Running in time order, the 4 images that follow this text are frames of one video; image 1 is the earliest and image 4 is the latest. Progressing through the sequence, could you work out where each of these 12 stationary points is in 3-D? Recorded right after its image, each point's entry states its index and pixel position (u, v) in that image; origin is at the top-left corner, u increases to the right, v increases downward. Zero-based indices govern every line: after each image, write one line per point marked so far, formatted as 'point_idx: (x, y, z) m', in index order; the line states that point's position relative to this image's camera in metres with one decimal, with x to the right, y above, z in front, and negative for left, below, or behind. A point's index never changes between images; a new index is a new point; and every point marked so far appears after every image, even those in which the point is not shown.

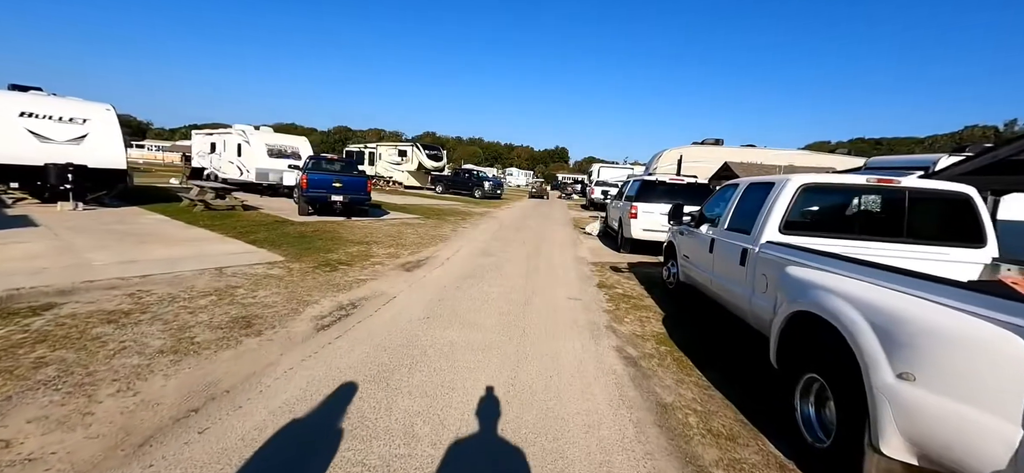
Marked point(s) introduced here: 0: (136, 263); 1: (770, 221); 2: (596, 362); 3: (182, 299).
0: (-13.1, -1.0, +14.9) m
1: (+5.8, +0.4, +9.6) m
2: (+1.9, -2.9, +9.9) m
3: (-9.1, -1.7, +11.8) m
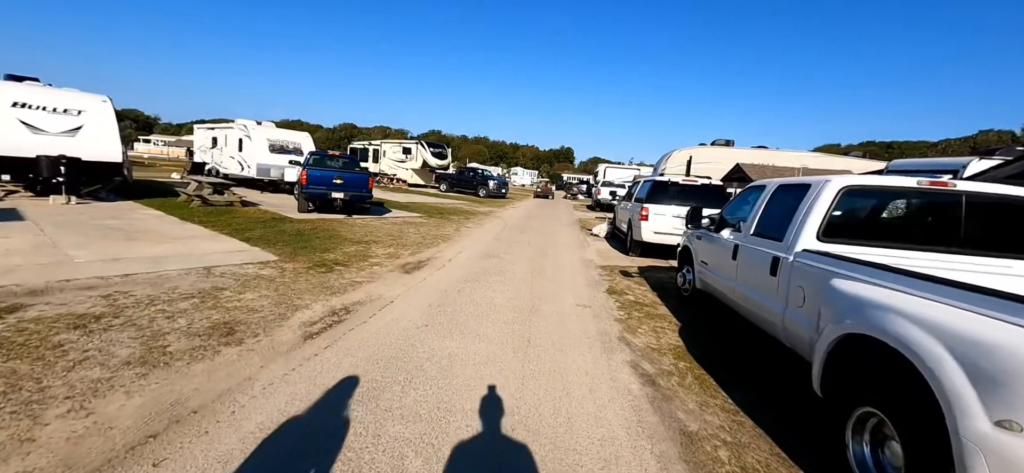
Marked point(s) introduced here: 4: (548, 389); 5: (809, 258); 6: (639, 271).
0: (-12.9, -0.8, +14.1) m
1: (+6.0, +0.2, +8.6) m
2: (+2.0, -3.0, +8.9) m
3: (-9.0, -1.7, +10.9) m
4: (+0.7, -3.0, +8.5) m
5: (+5.6, -0.4, +8.1) m
6: (+5.9, -1.6, +19.7) m
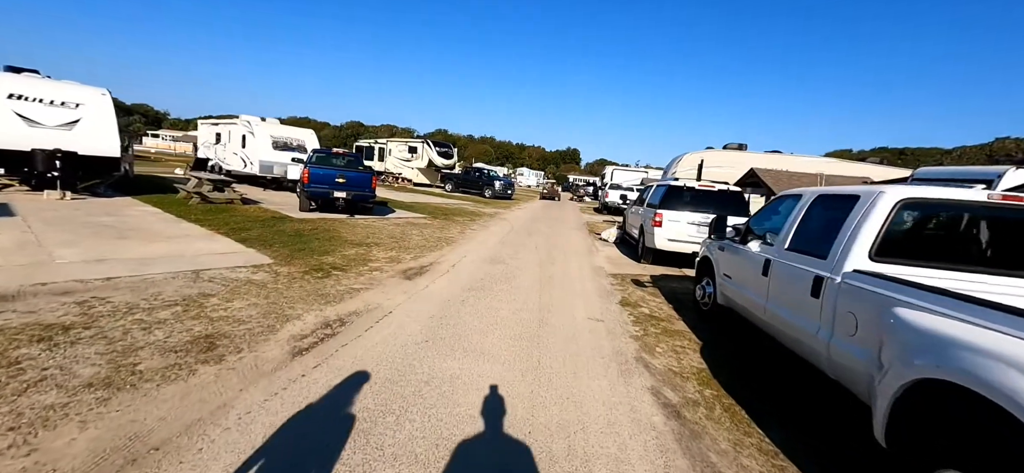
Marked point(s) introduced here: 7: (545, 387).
0: (-12.6, -0.8, +13.3) m
1: (+6.2, -0.1, +7.6) m
2: (+2.2, -3.3, +8.0) m
3: (-8.8, -1.7, +10.1) m
4: (+0.9, -3.3, +7.5) m
5: (+5.8, -0.7, +7.1) m
6: (+6.1, -1.9, +18.7) m
7: (+0.7, -3.0, +8.6) m
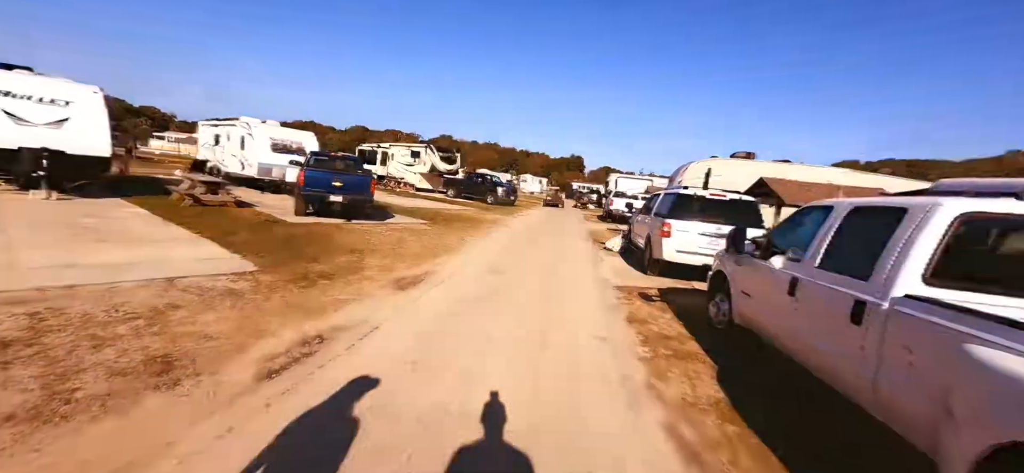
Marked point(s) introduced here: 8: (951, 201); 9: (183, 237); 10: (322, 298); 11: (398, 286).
0: (-12.7, -1.0, +12.3) m
1: (+6.1, -0.4, +6.6) m
2: (+2.1, -3.5, +6.9) m
3: (-8.8, -1.8, +9.1) m
4: (+0.8, -3.5, +6.4) m
5: (+5.7, -1.0, +6.1) m
6: (+6.1, -2.4, +17.6) m
7: (+0.6, -3.3, +7.5) m
8: (+6.9, +0.6, +6.7) m
9: (-14.5, 0.0, +18.8) m
10: (-5.7, -1.8, +12.8) m
11: (-4.1, -1.7, +15.2) m
